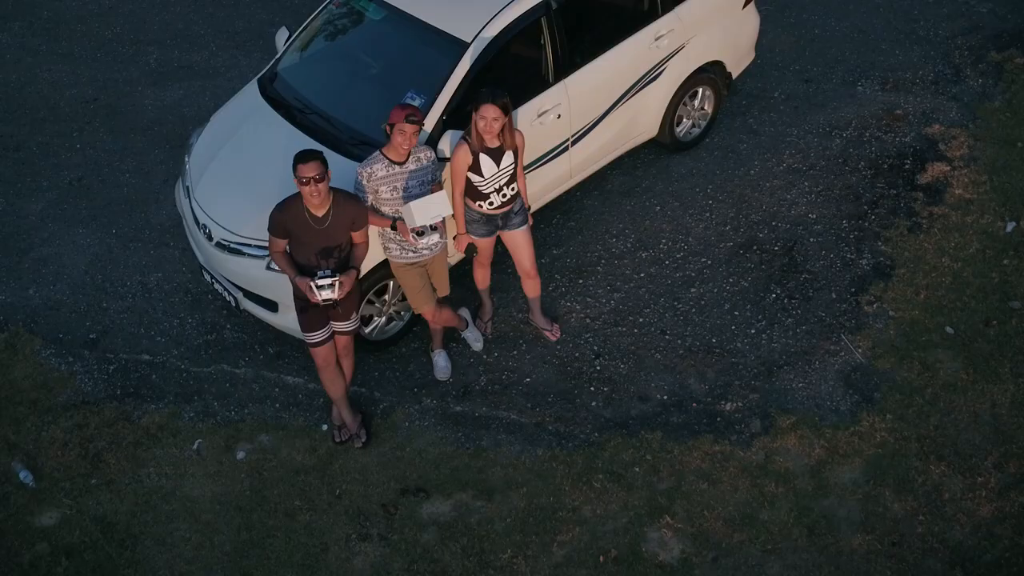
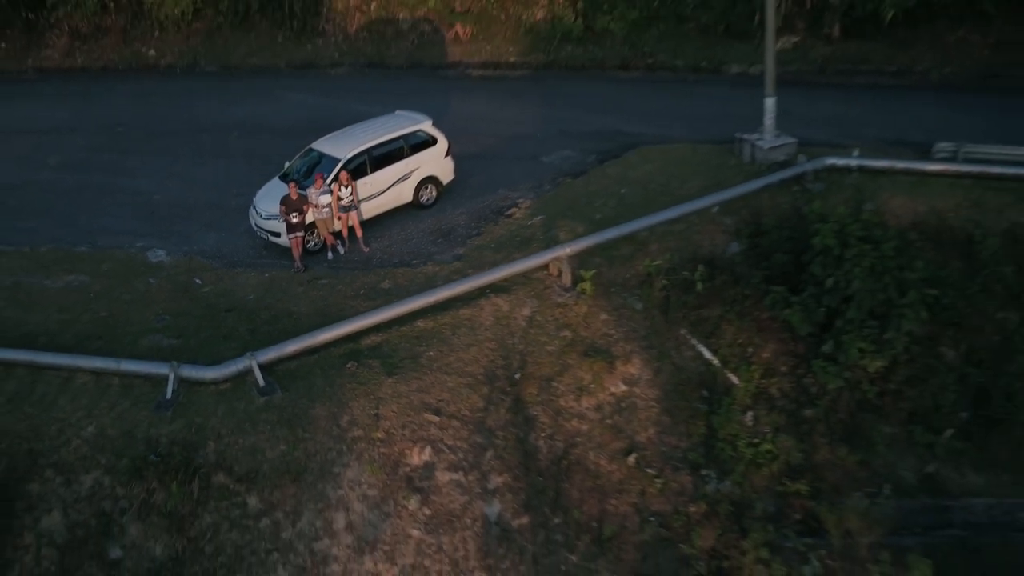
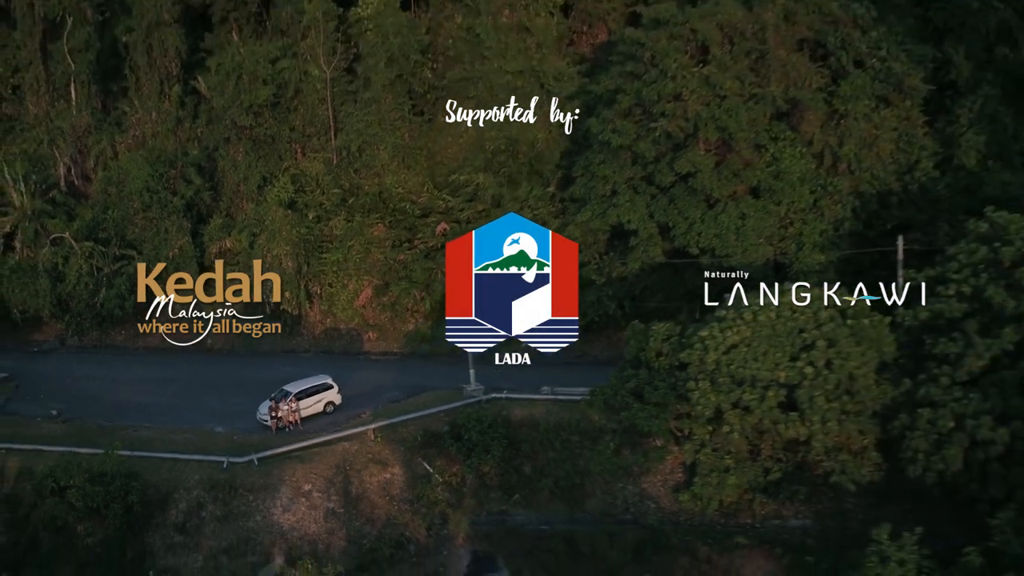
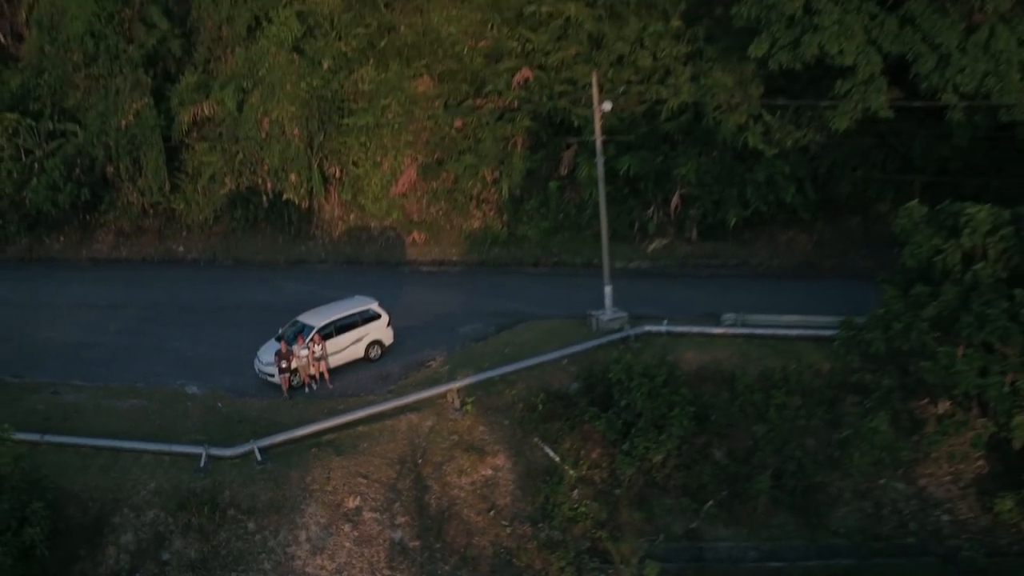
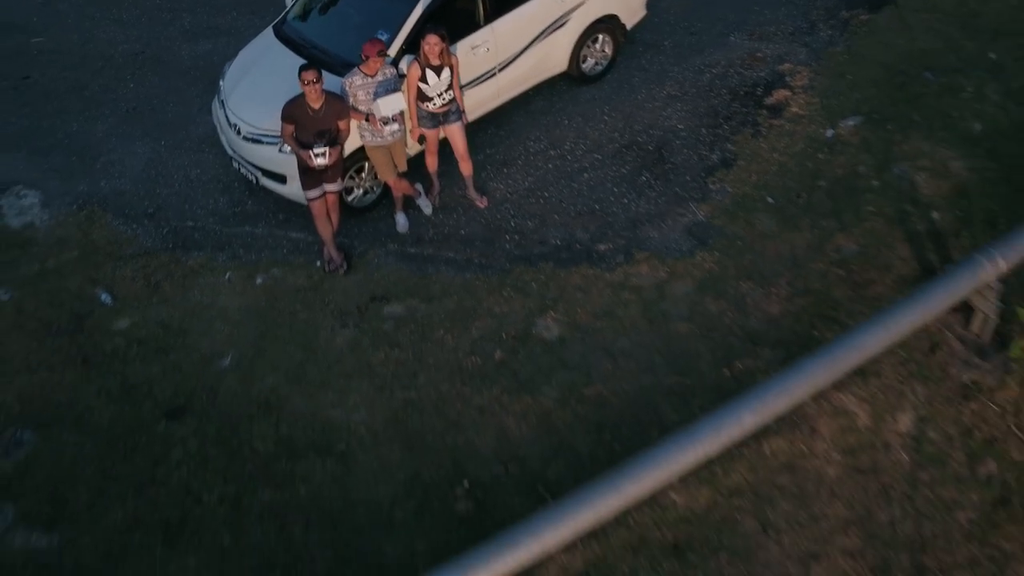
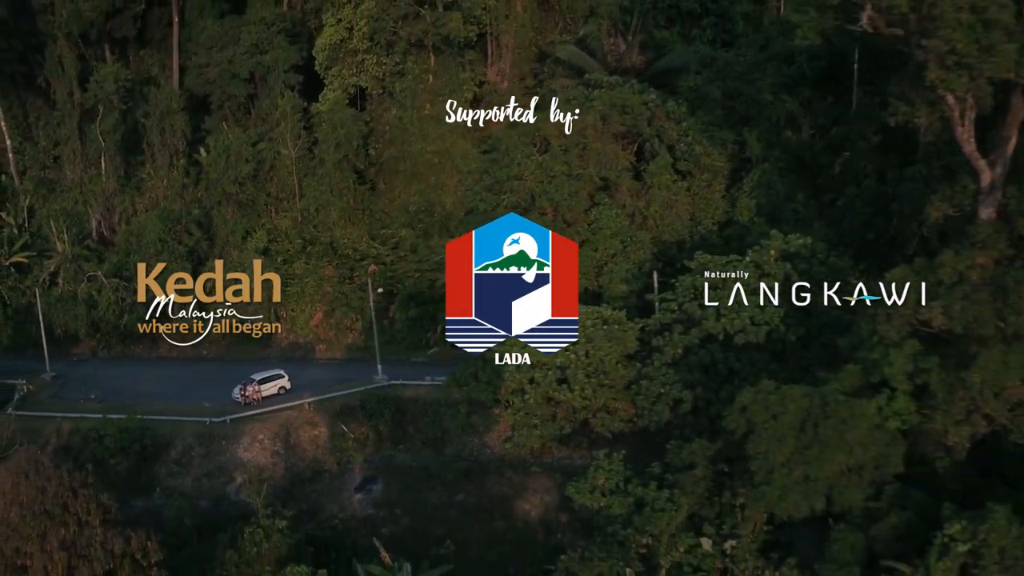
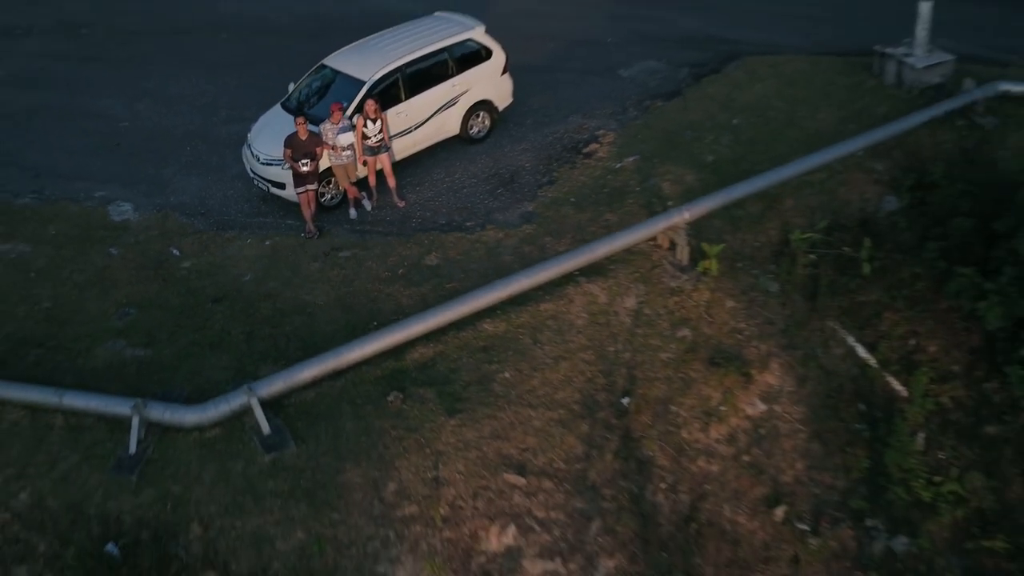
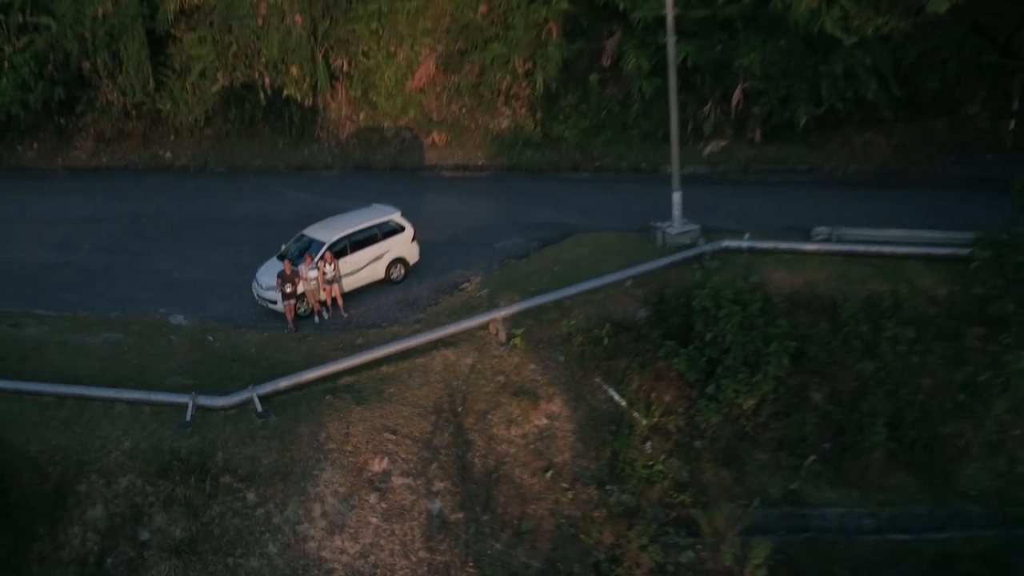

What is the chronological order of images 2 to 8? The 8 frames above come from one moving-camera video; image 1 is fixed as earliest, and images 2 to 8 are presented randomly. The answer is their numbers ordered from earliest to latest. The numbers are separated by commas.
5, 7, 2, 8, 4, 3, 6
